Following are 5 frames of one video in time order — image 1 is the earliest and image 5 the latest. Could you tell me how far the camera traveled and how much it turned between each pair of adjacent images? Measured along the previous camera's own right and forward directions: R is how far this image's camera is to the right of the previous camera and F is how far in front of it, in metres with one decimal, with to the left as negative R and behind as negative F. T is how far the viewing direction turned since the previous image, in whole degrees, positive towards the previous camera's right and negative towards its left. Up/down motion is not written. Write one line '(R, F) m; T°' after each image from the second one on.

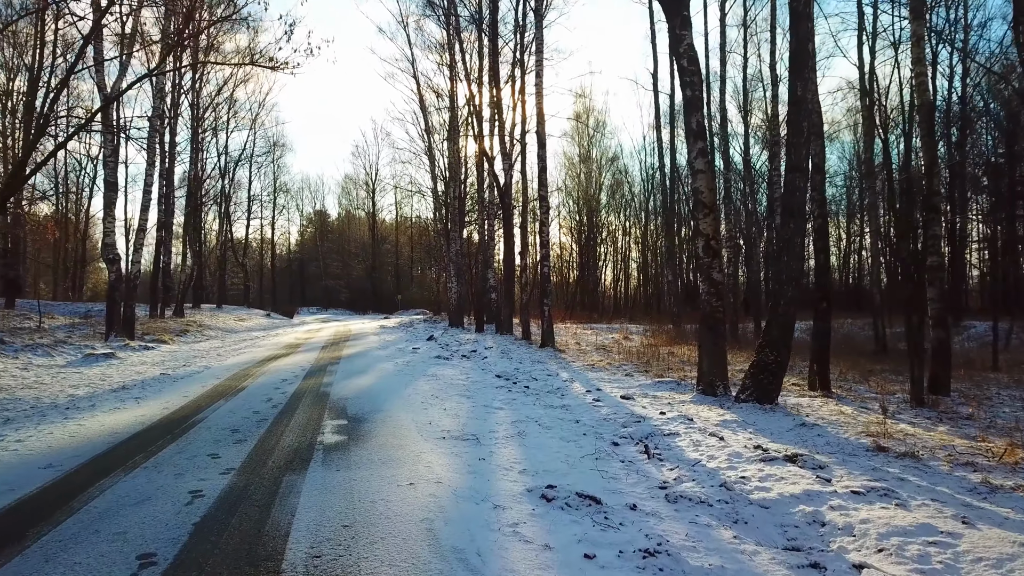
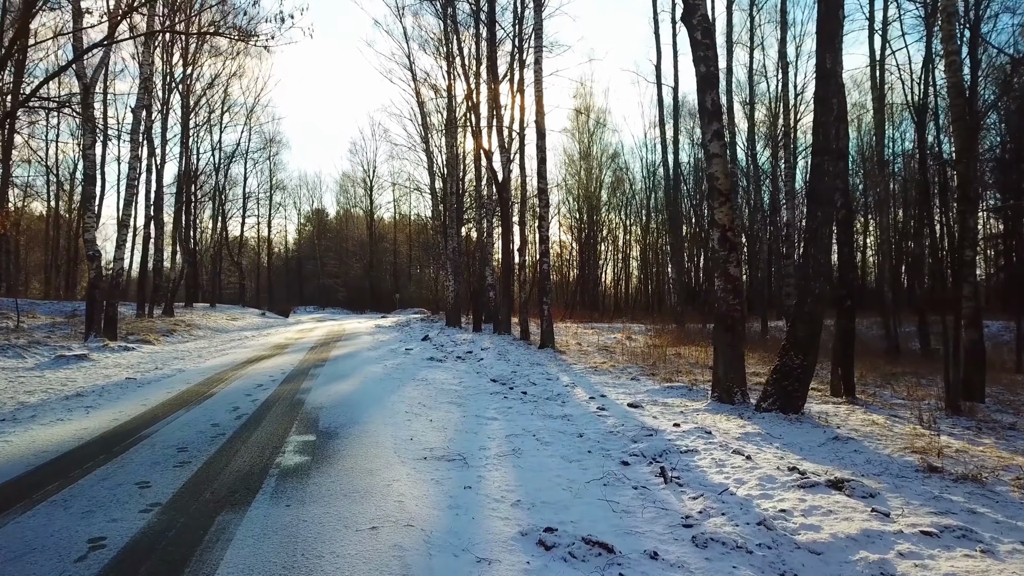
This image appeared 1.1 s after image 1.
(+0.1, +0.9) m; 0°
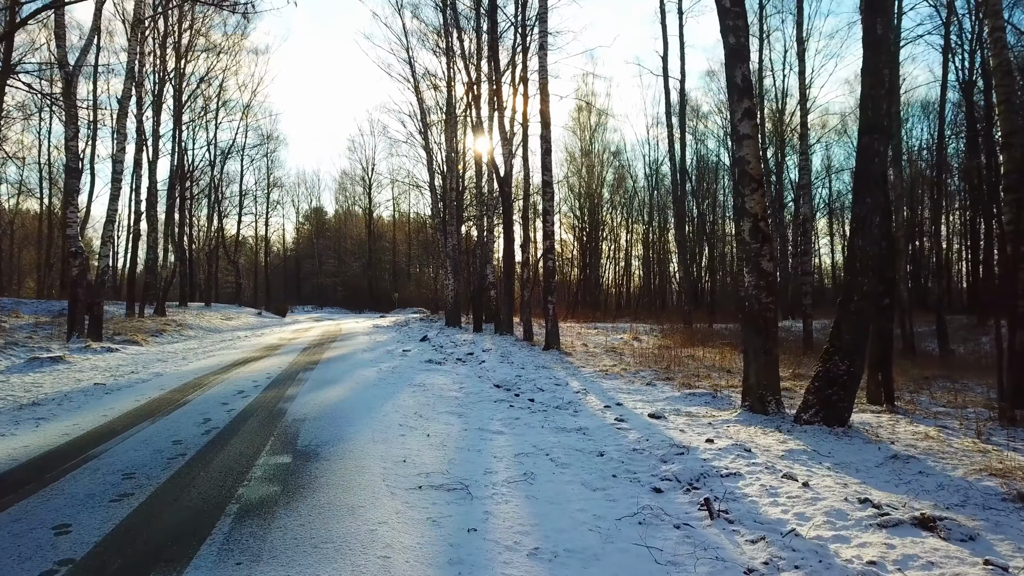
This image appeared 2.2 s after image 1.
(-0.1, +0.9) m; 0°
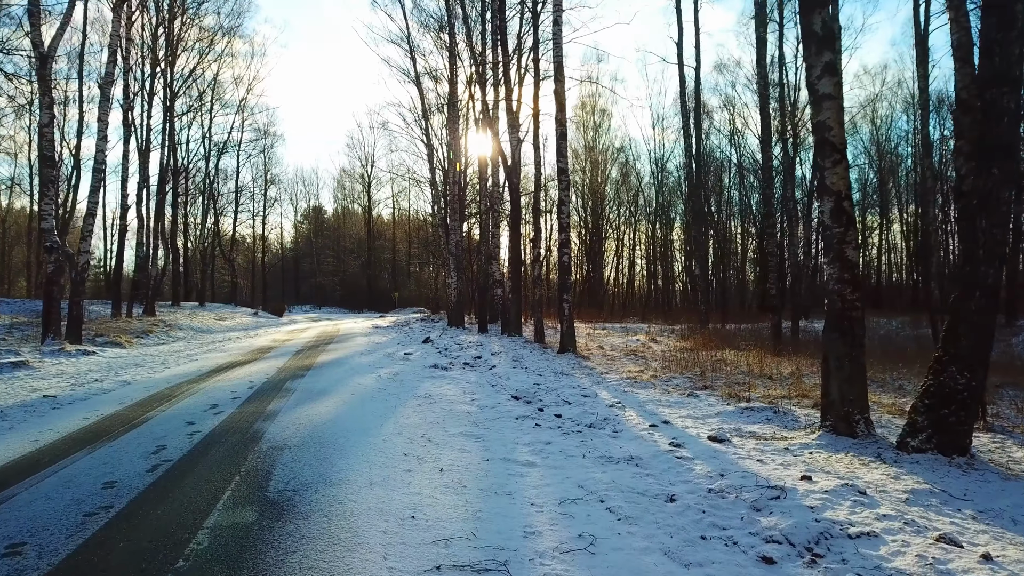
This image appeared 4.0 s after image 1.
(-0.3, +1.3) m; 0°
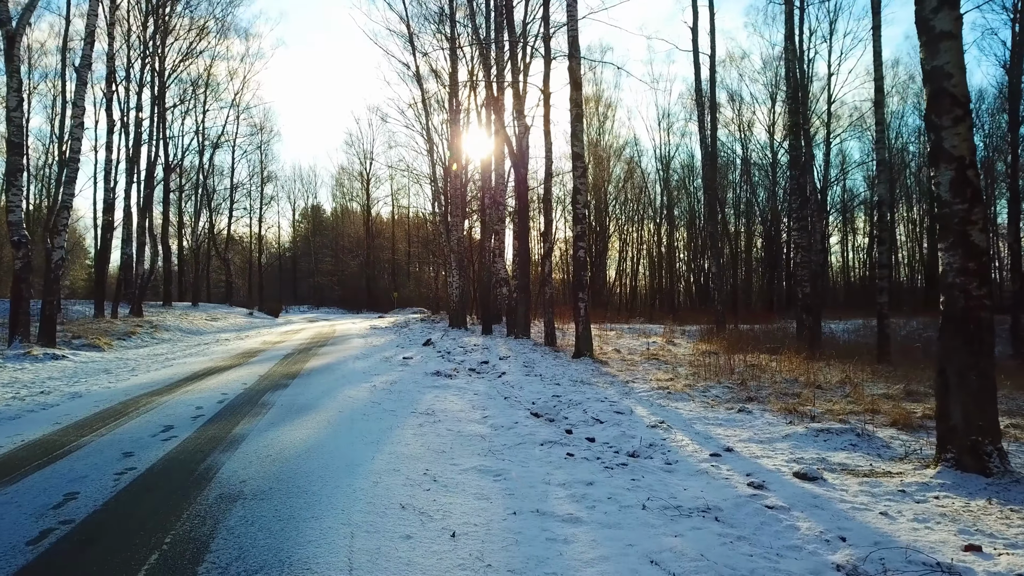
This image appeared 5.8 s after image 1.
(-0.2, +1.4) m; 0°
